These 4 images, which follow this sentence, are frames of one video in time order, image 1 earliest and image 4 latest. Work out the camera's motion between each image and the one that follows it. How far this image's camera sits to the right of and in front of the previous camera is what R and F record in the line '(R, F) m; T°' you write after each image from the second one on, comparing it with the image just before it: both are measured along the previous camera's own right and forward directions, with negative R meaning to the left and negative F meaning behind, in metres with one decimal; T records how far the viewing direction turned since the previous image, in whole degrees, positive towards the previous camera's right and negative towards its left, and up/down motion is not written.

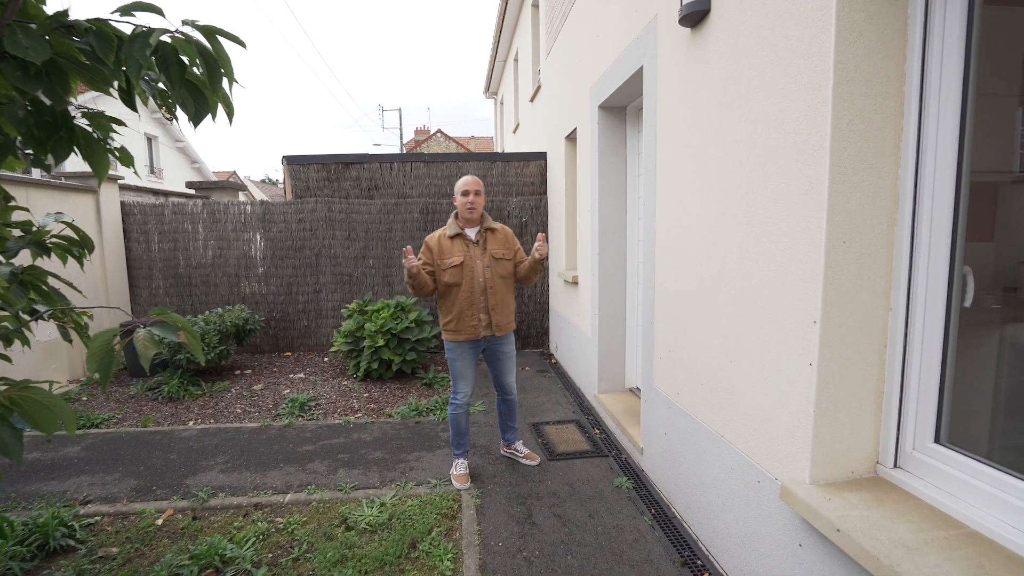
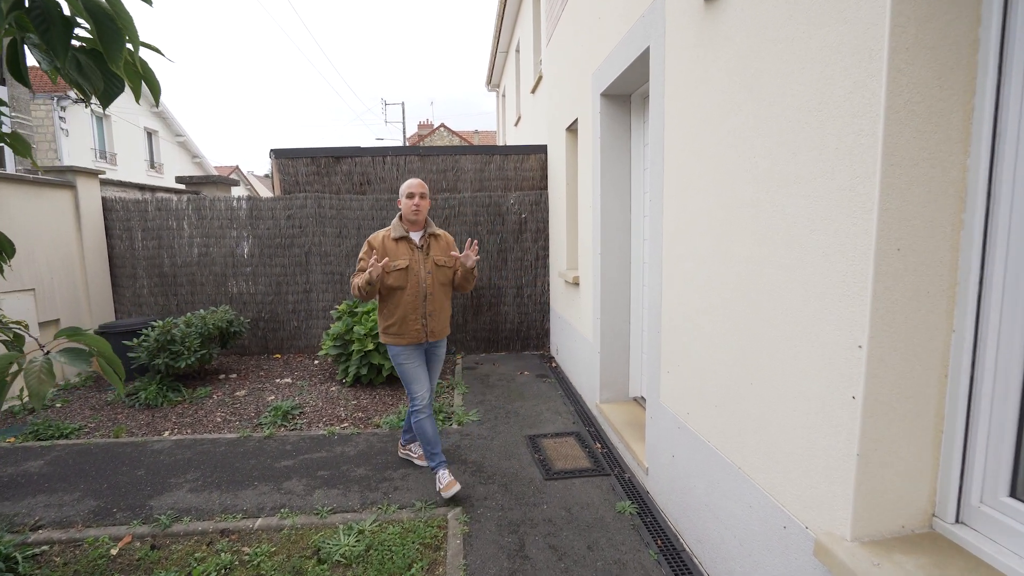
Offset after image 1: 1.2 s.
(+0.1, +0.3) m; -1°
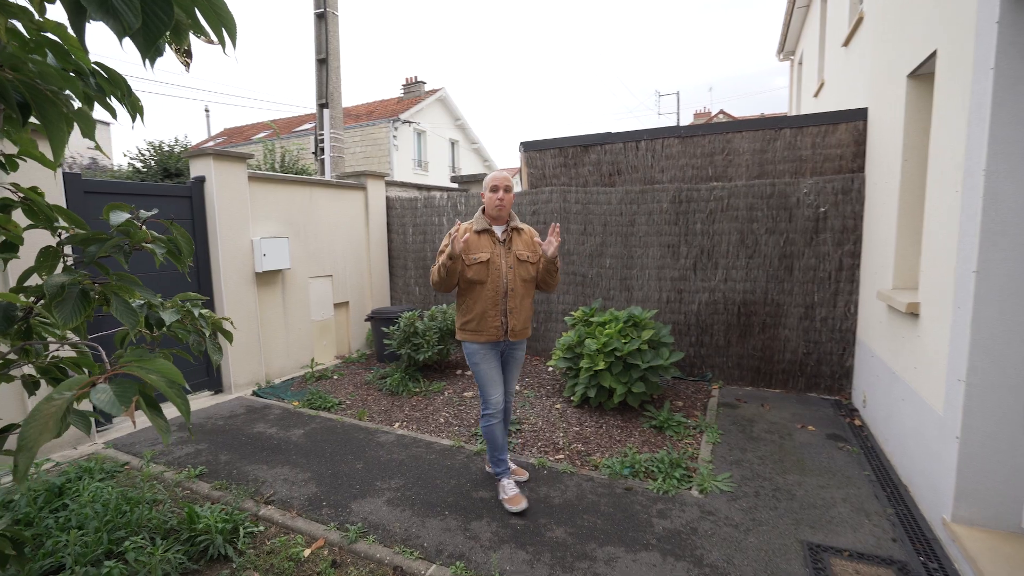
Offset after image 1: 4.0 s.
(0.0, +0.9) m; -30°
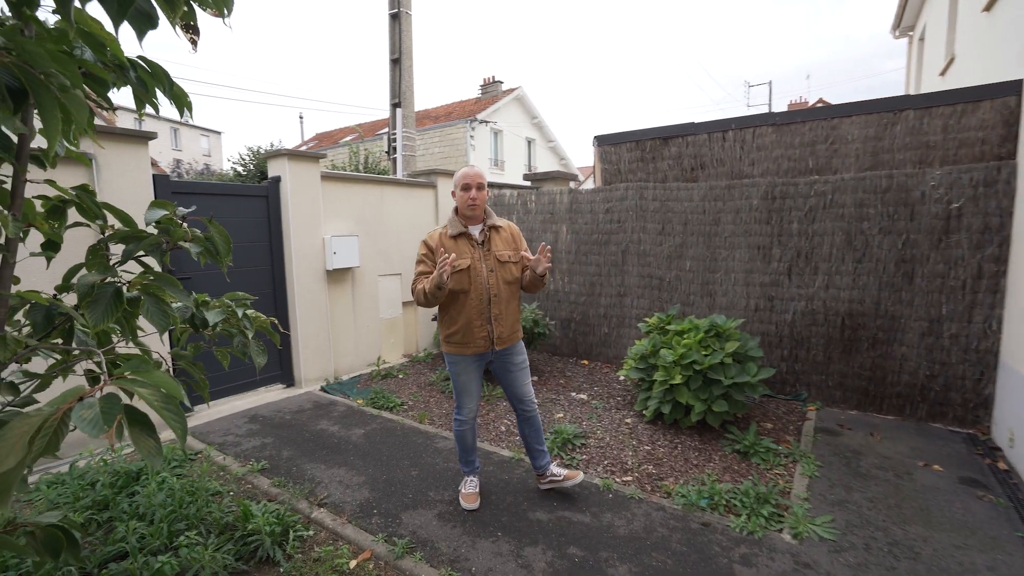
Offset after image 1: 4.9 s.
(+0.1, +0.3) m; -9°
